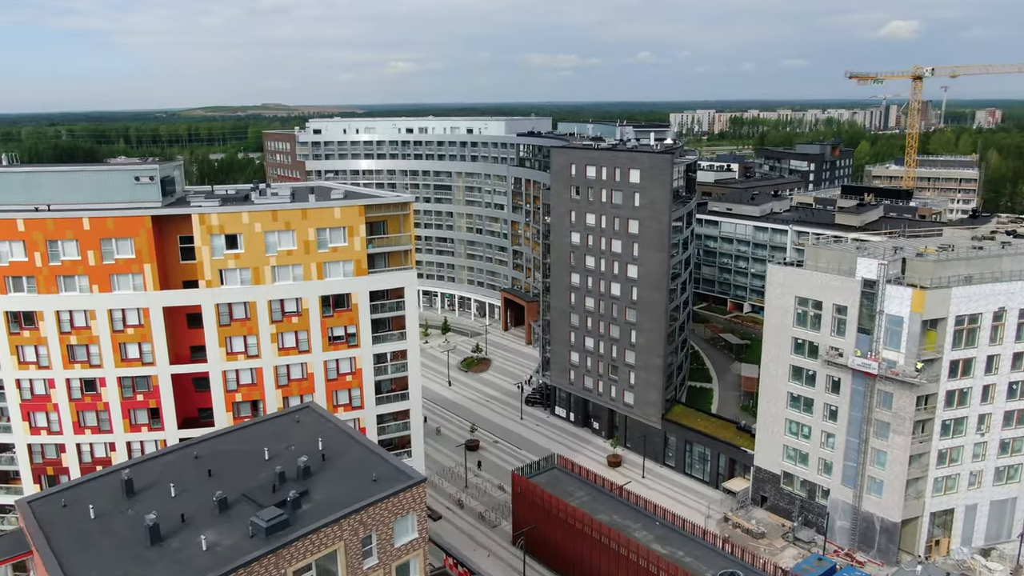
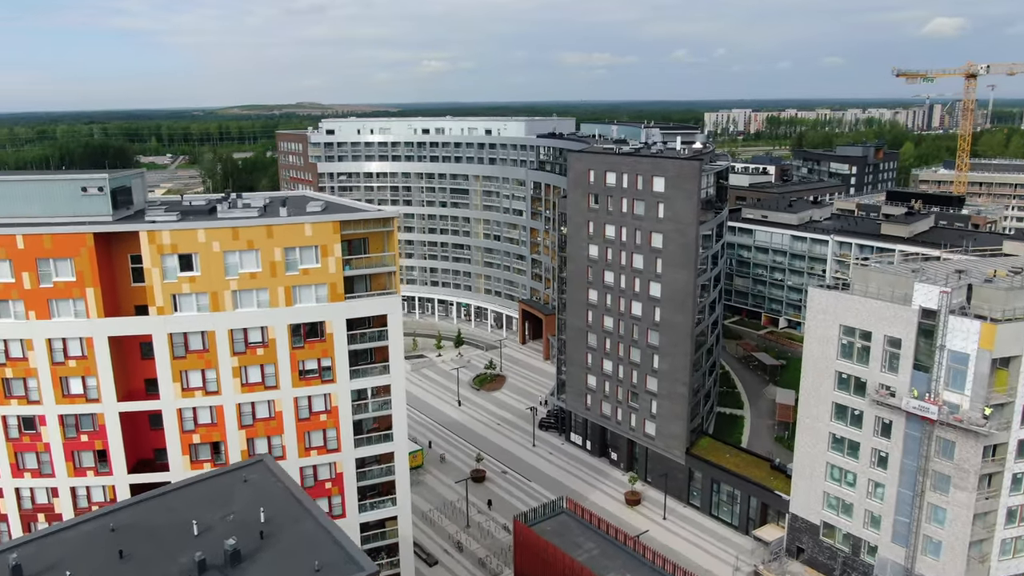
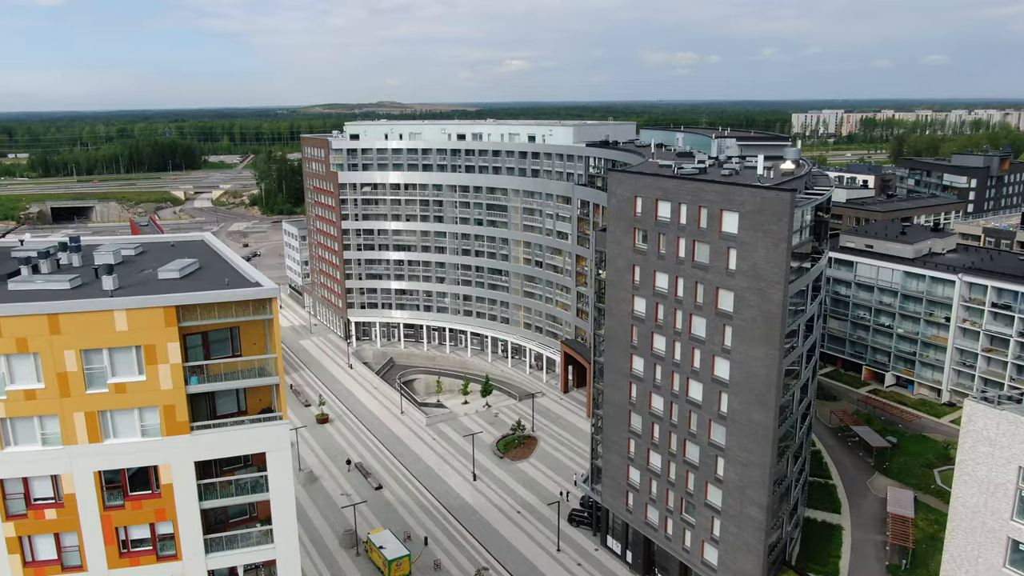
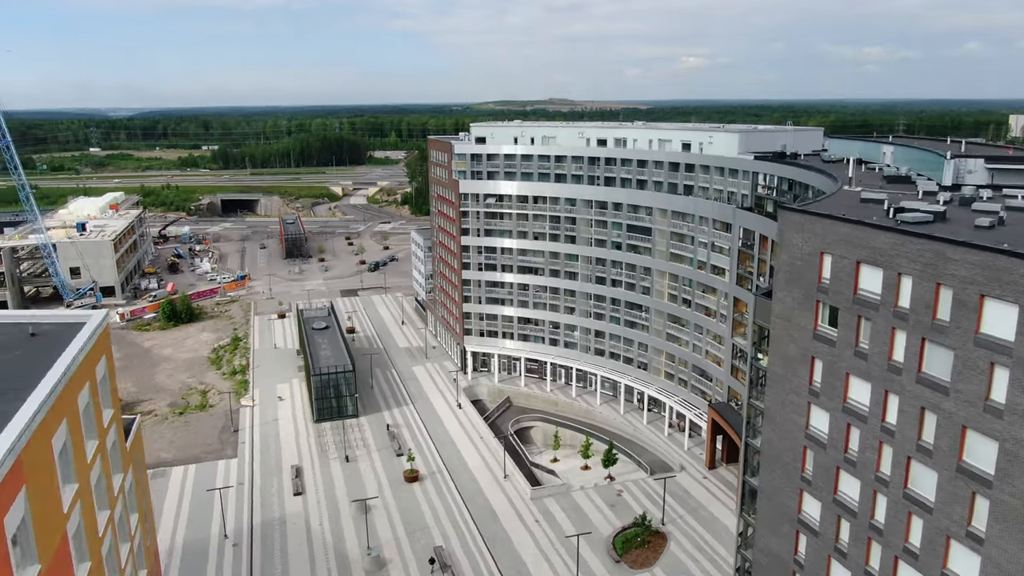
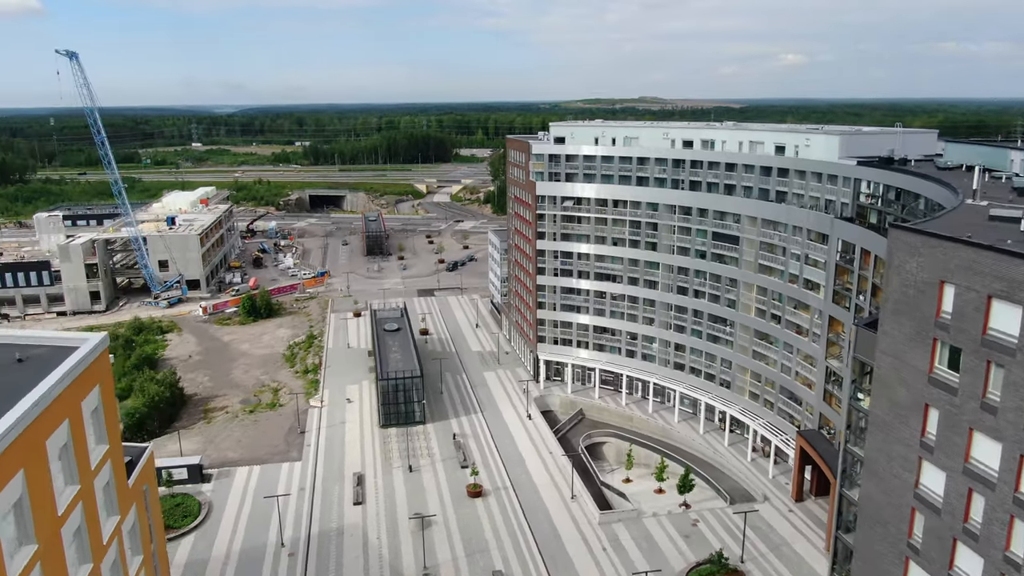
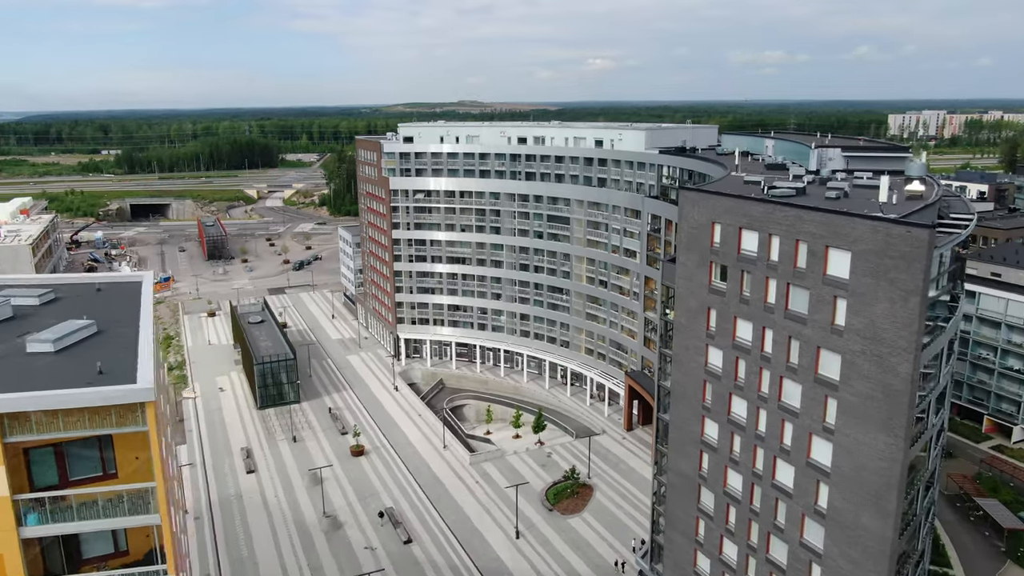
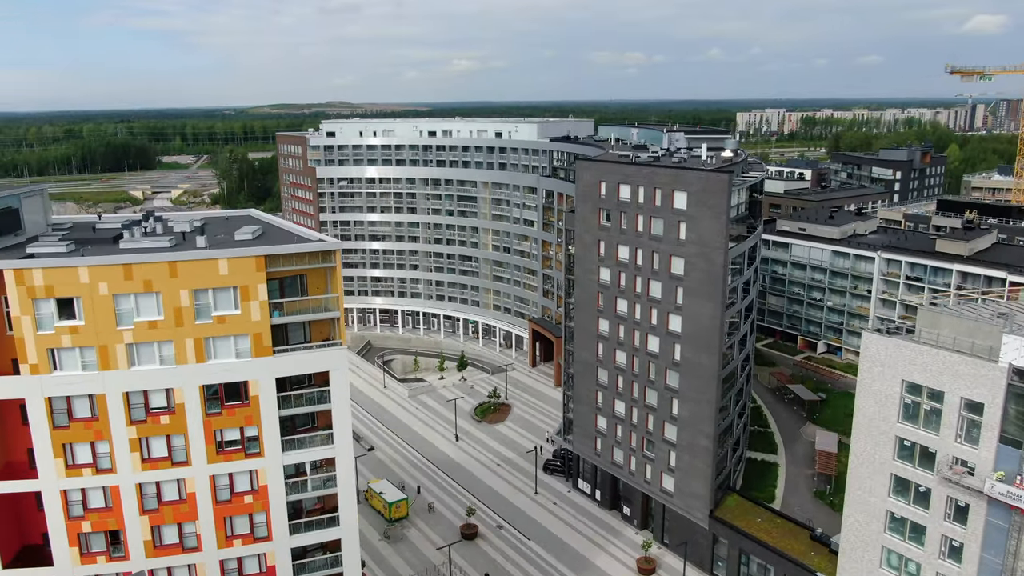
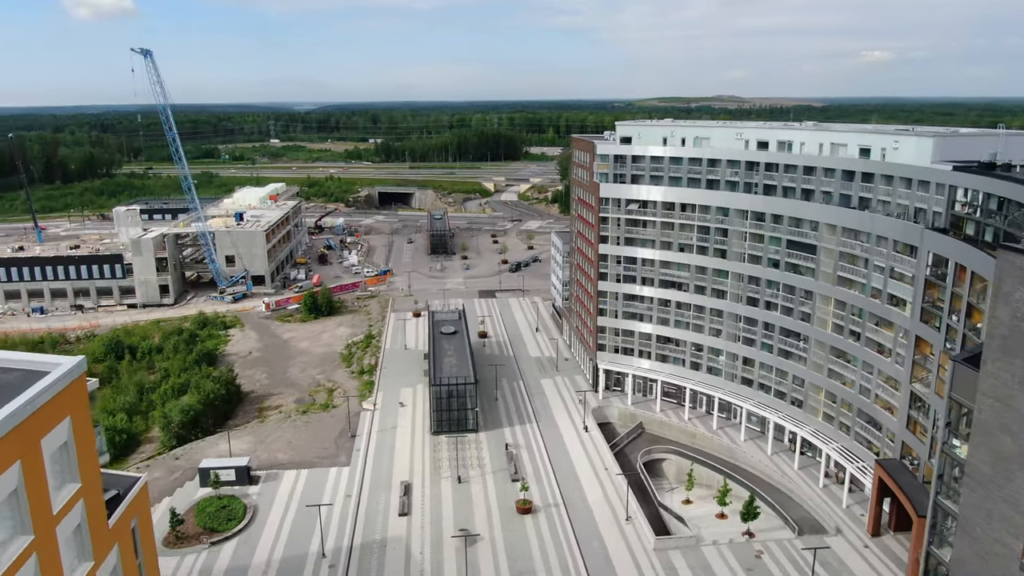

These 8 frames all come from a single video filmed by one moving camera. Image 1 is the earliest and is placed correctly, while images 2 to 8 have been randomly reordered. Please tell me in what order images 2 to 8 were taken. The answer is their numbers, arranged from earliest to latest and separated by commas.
2, 7, 3, 6, 4, 5, 8
